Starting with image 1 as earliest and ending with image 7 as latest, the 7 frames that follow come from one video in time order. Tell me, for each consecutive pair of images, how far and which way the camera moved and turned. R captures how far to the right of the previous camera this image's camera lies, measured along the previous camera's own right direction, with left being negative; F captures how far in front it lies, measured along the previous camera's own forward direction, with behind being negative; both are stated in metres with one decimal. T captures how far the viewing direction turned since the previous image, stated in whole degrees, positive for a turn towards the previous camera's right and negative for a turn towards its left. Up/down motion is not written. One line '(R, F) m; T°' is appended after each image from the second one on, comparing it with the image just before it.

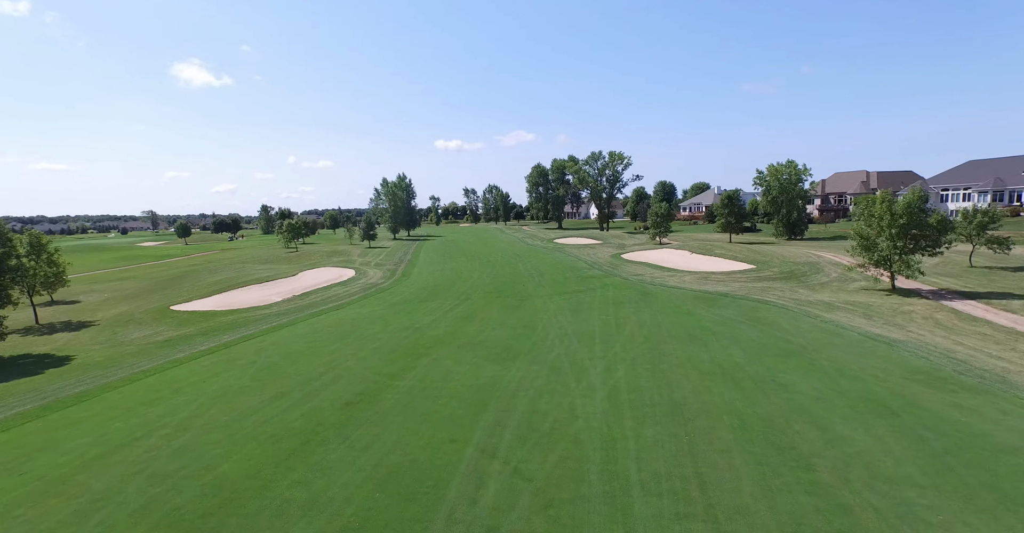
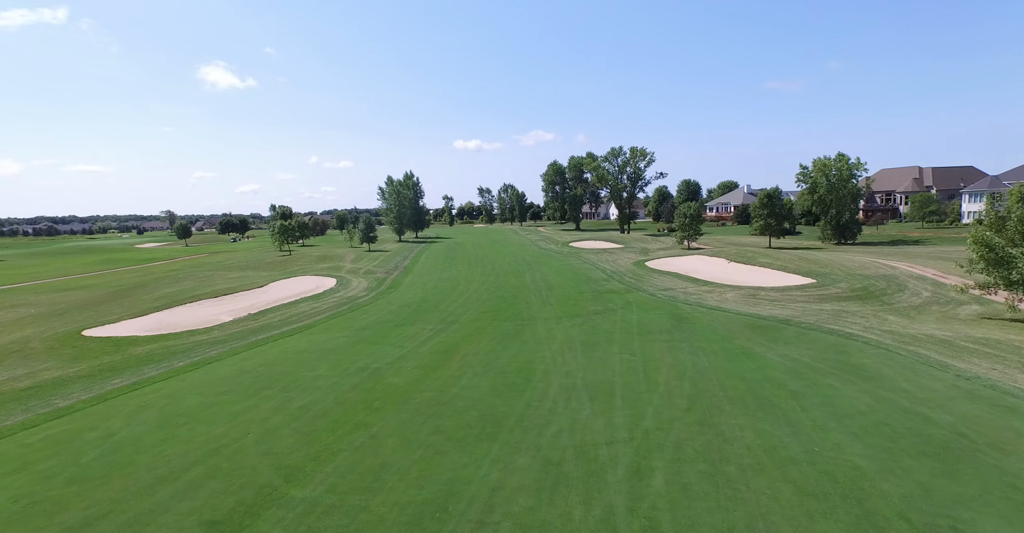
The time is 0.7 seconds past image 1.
(+0.8, +4.7) m; -2°
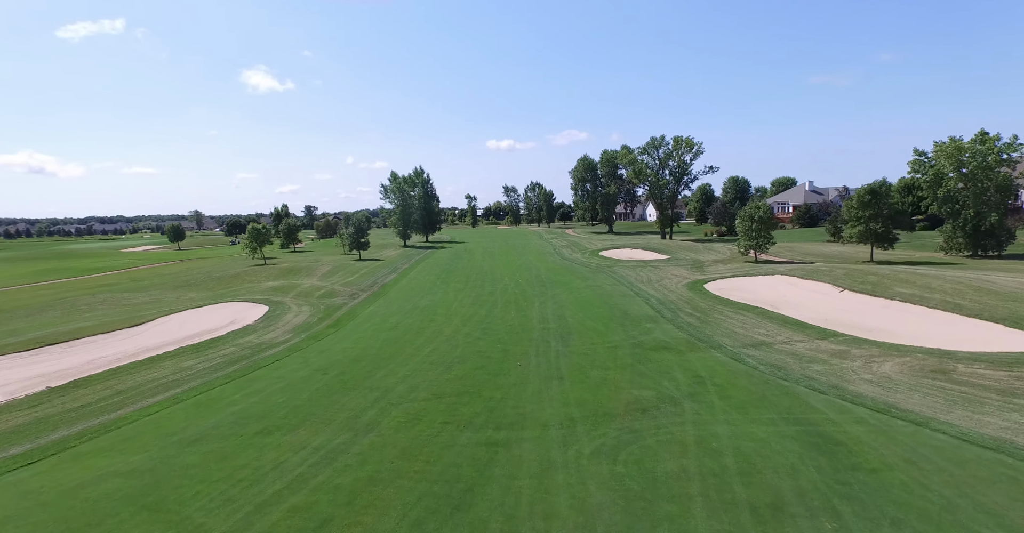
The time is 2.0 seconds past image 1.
(+1.3, +9.5) m; -4°
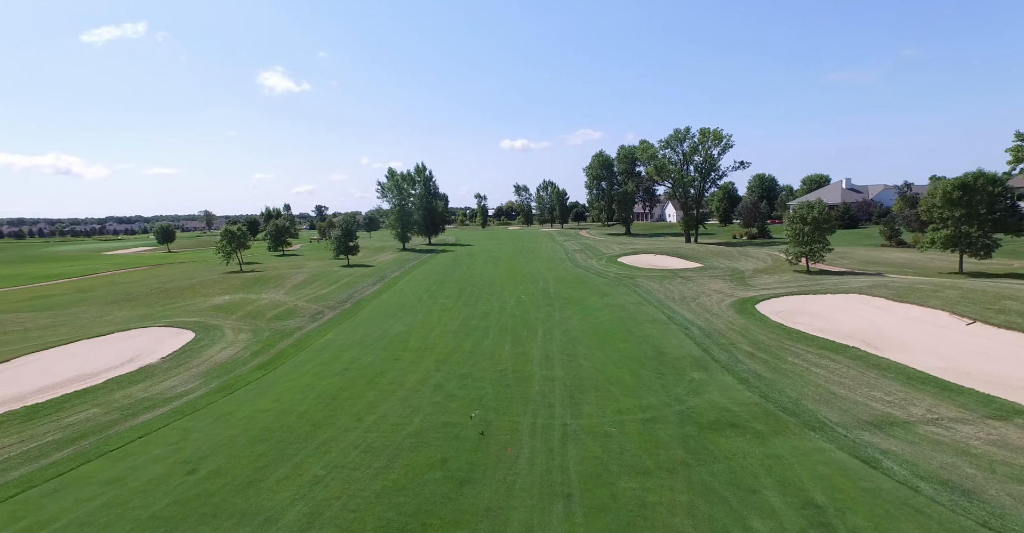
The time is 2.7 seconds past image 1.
(+0.7, +5.6) m; -2°
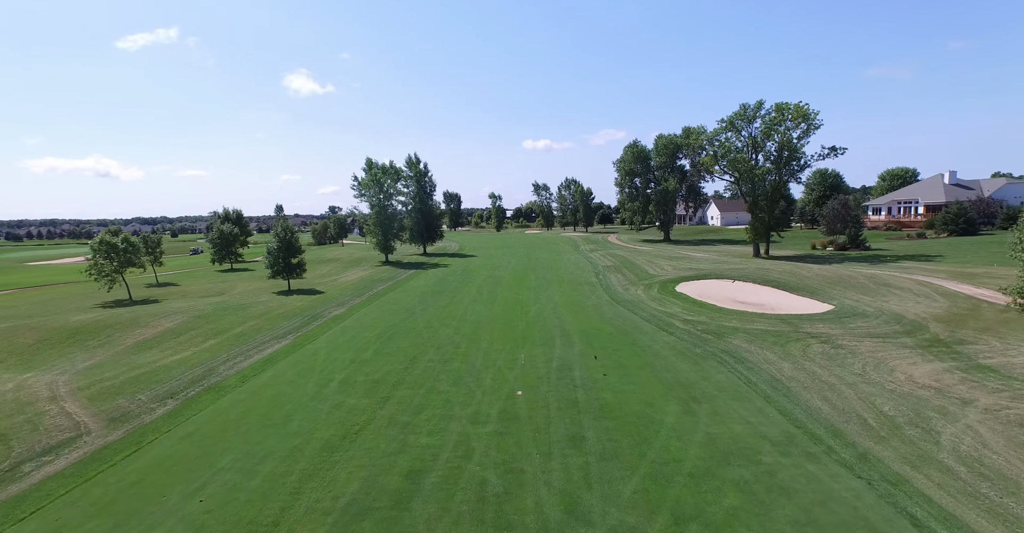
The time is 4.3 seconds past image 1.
(+1.0, +13.8) m; -3°
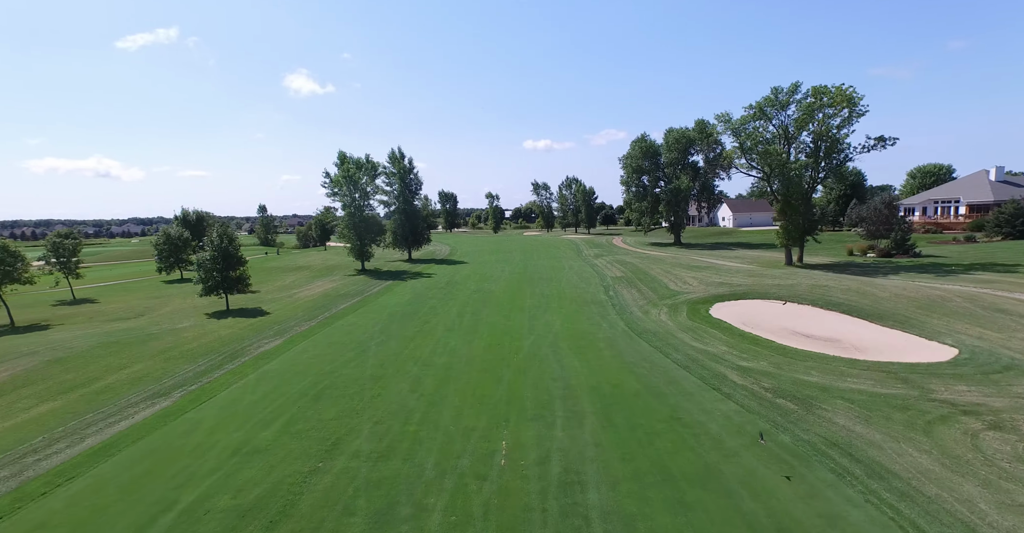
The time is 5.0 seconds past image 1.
(+0.6, +6.5) m; 0°
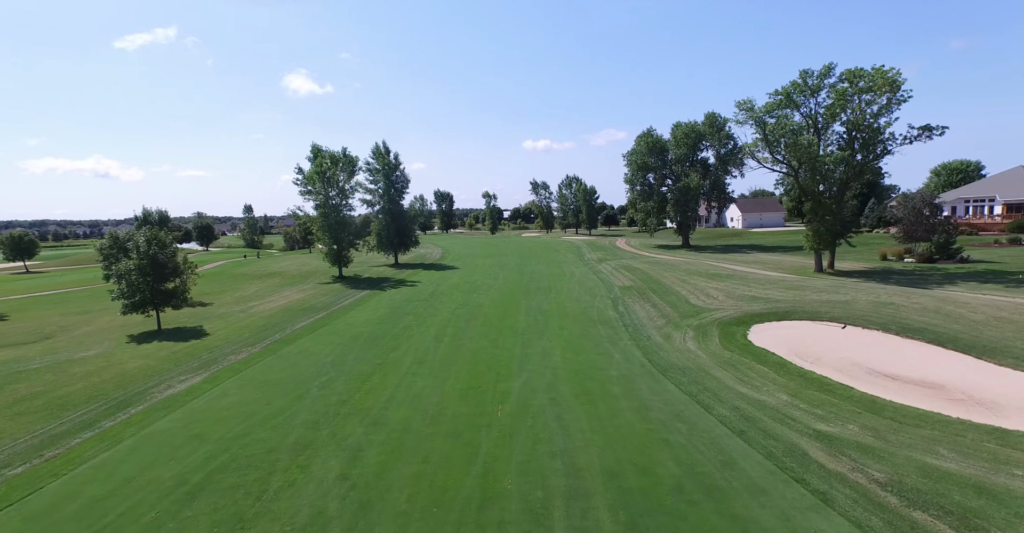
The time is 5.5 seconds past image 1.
(+0.5, +4.8) m; 0°
